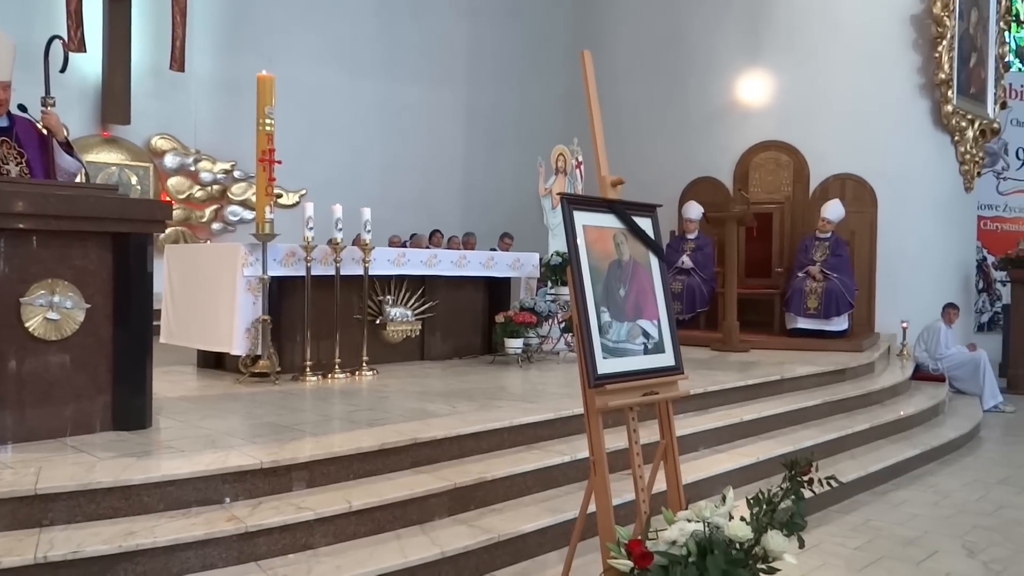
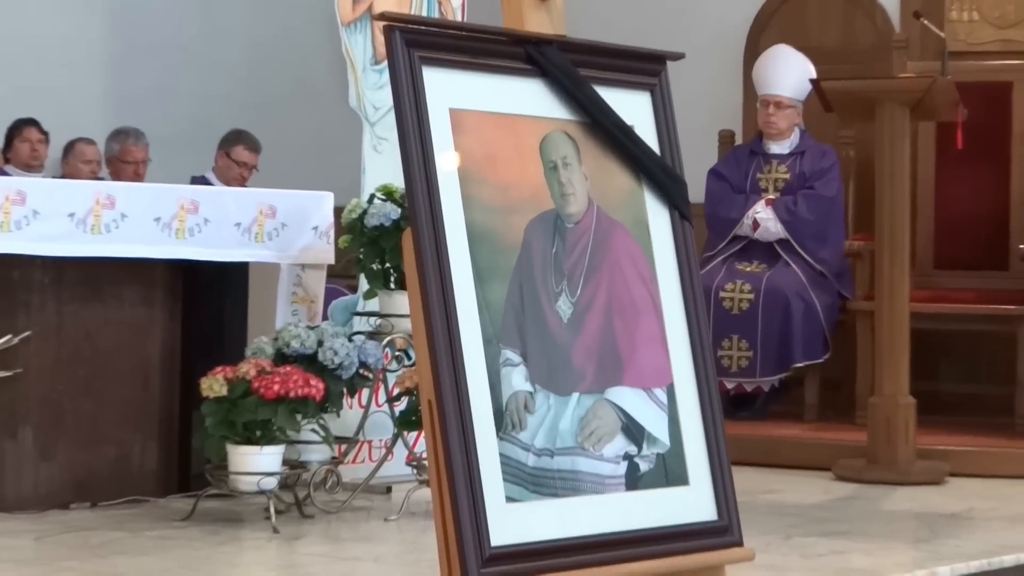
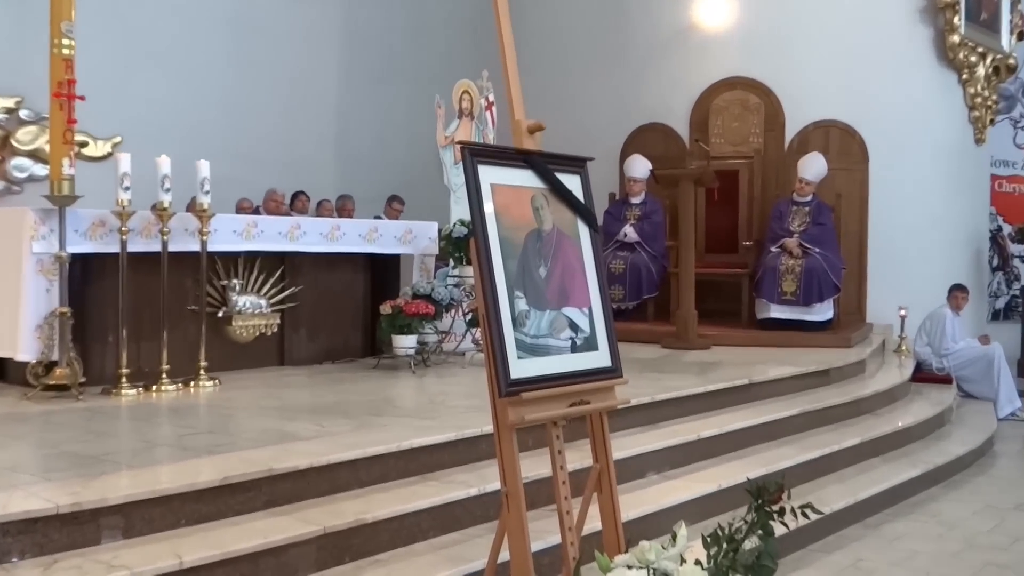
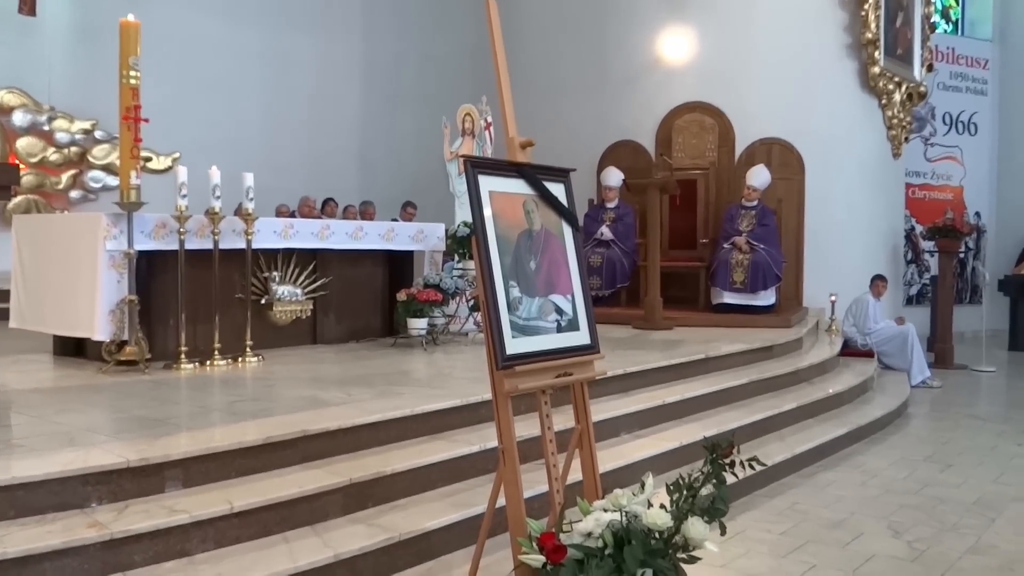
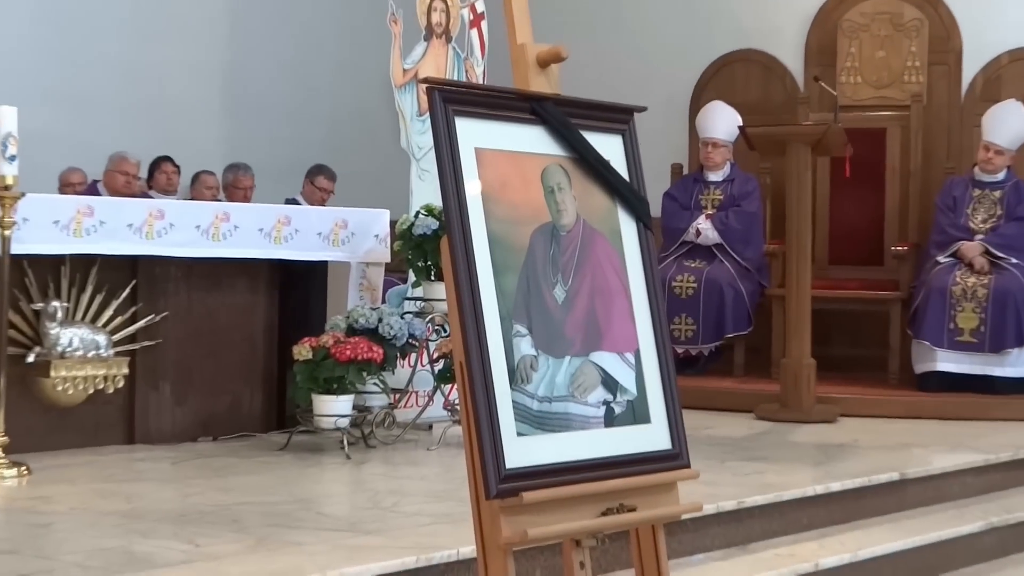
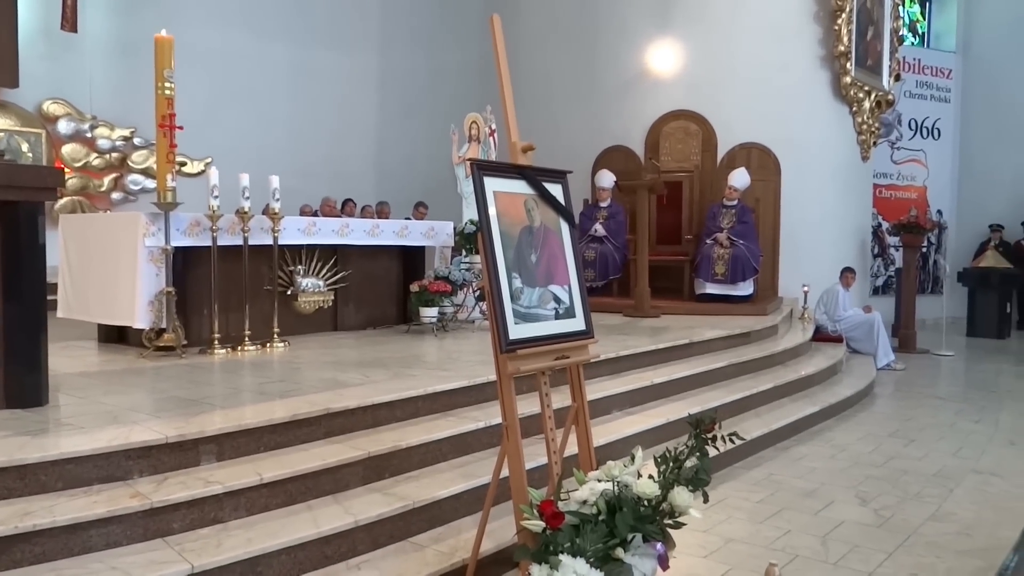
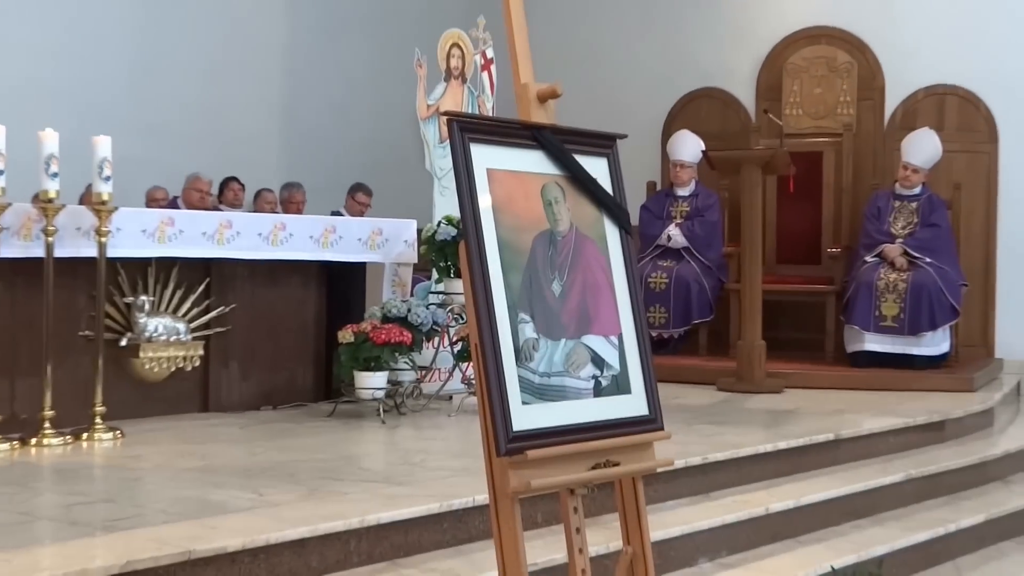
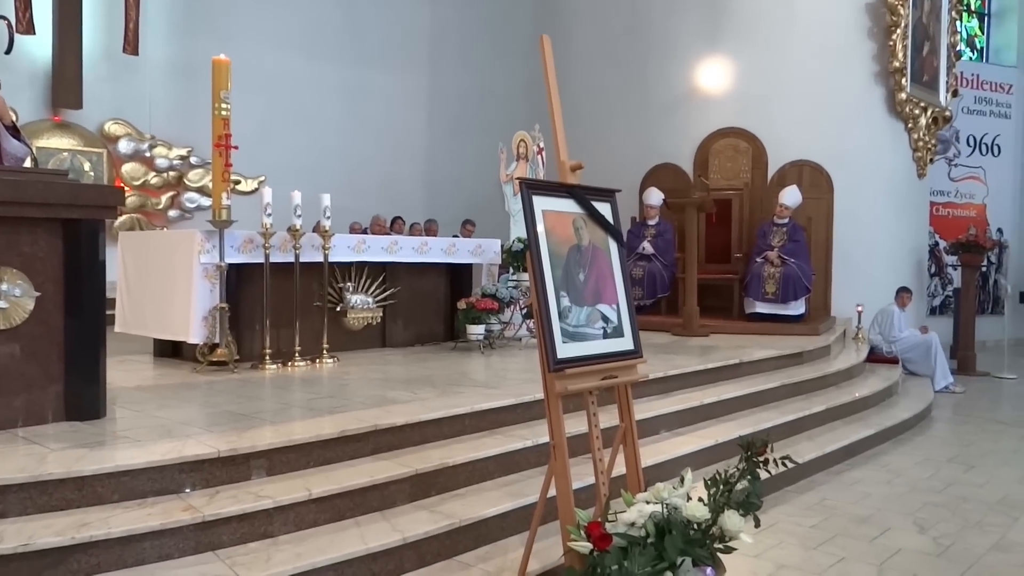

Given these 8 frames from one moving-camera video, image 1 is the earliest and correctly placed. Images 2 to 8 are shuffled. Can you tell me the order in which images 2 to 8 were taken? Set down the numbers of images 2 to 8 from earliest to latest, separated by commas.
8, 6, 4, 3, 7, 5, 2
